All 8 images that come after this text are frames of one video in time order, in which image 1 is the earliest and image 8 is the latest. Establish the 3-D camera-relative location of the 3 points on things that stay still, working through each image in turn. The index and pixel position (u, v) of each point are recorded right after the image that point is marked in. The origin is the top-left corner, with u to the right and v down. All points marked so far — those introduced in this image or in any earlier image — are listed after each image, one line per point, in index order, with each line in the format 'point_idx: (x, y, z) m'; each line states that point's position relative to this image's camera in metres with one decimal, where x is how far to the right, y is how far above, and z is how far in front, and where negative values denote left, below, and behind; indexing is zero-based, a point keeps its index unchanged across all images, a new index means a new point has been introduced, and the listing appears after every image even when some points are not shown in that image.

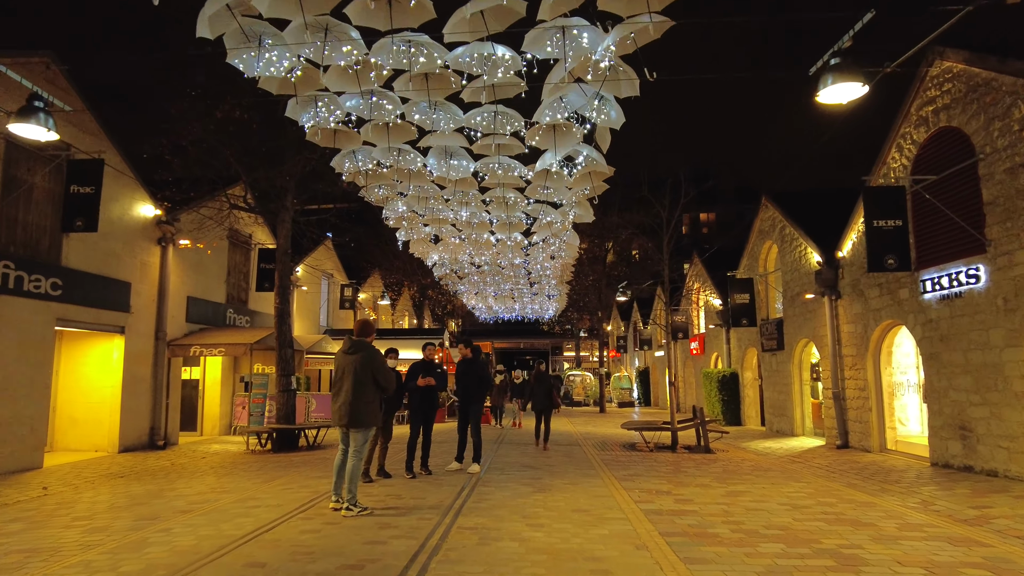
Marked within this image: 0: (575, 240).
0: (+1.8, +1.3, +18.2) m
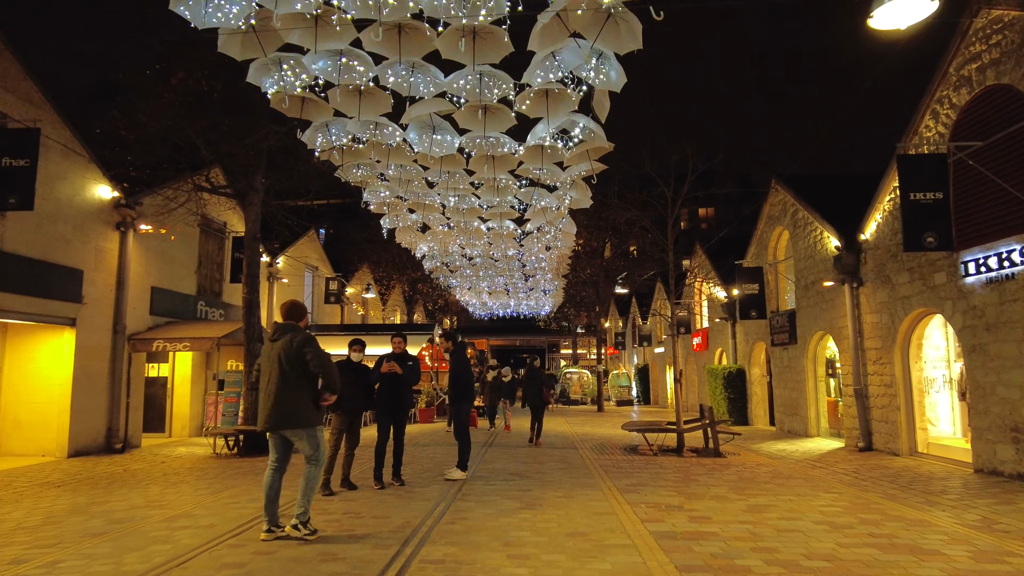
0: (+1.6, +1.6, +17.0) m
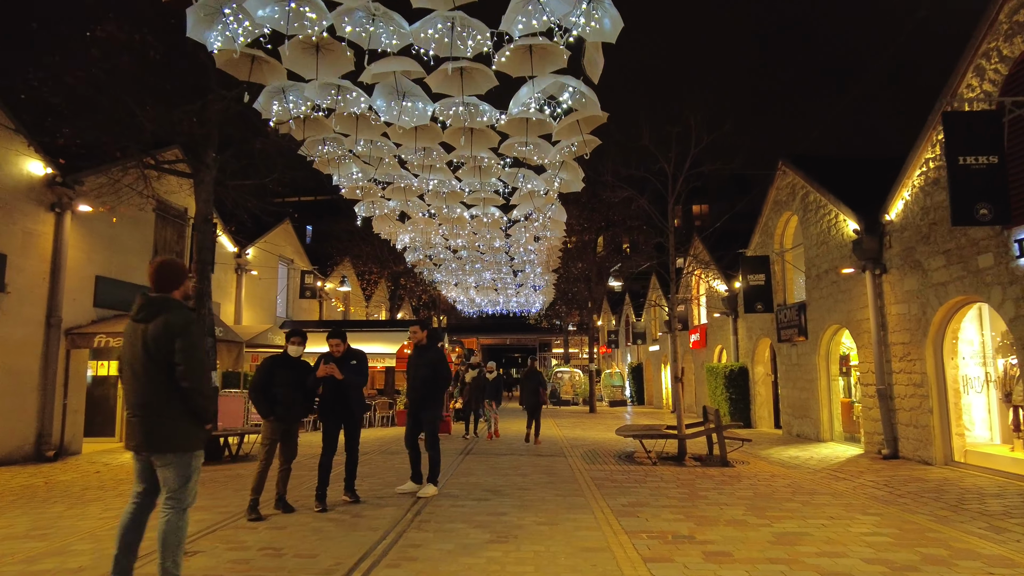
0: (+1.2, +1.8, +15.7) m
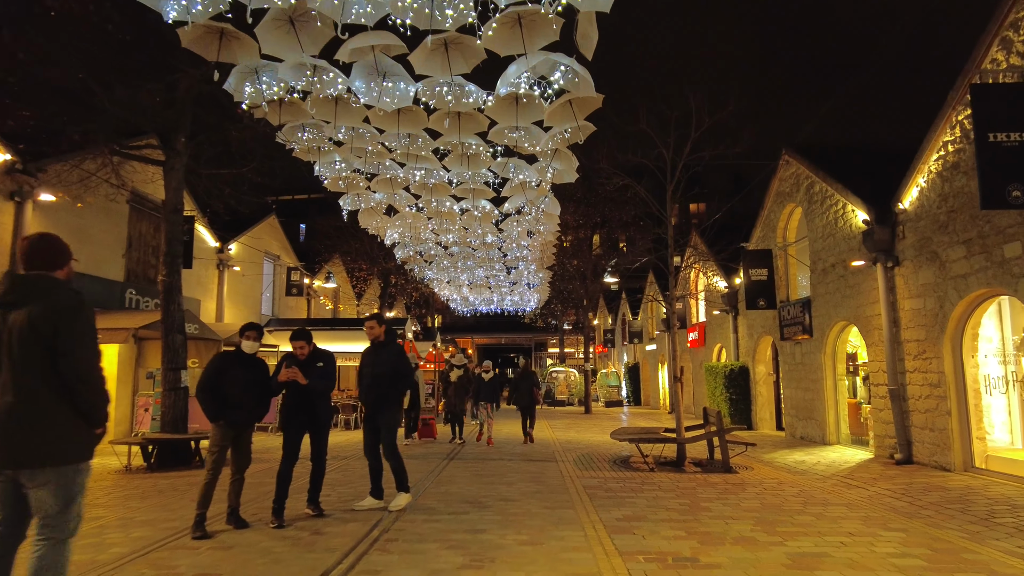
0: (+1.0, +1.9, +15.1) m
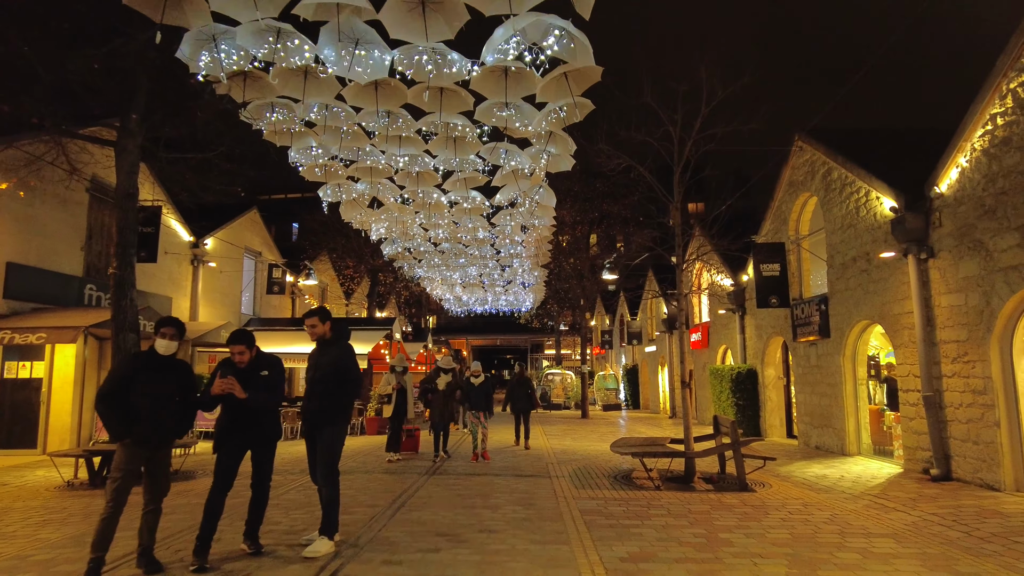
0: (+0.8, +1.9, +14.0) m
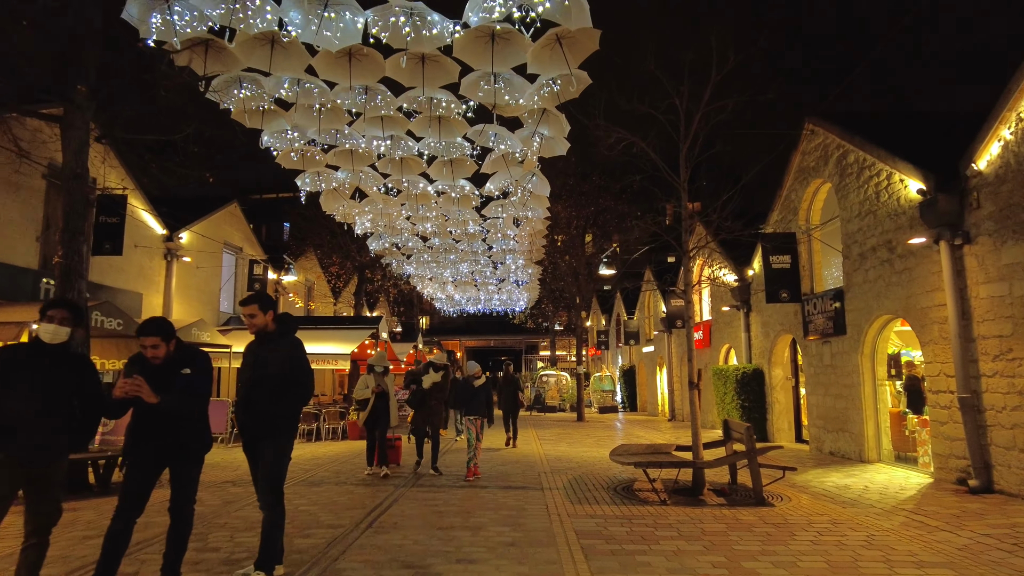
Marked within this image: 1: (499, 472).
0: (+0.6, +2.1, +13.1) m
1: (-0.2, -2.6, +9.1) m
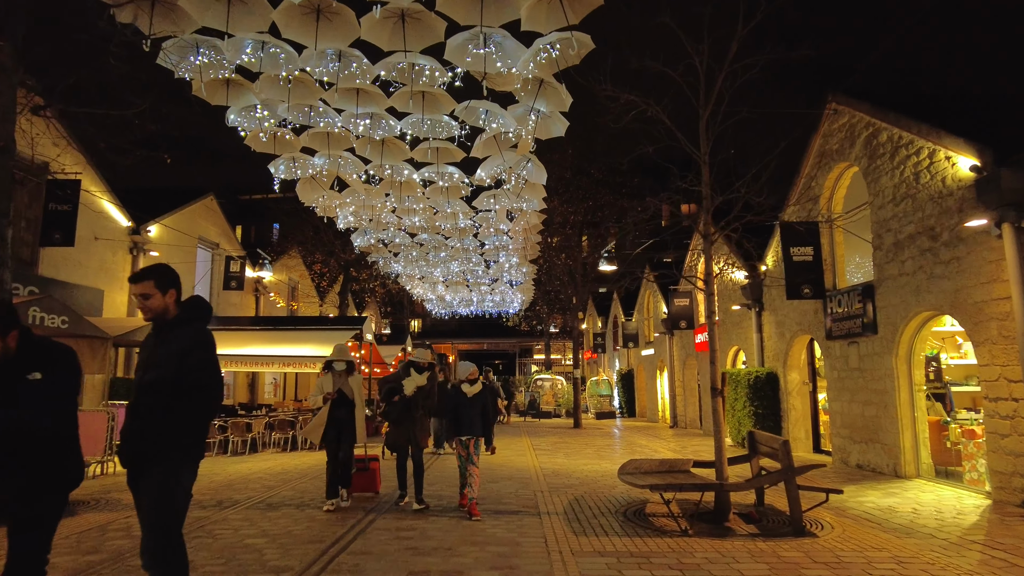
0: (+0.5, +2.1, +12.0) m
1: (-0.3, -2.5, +8.0) m
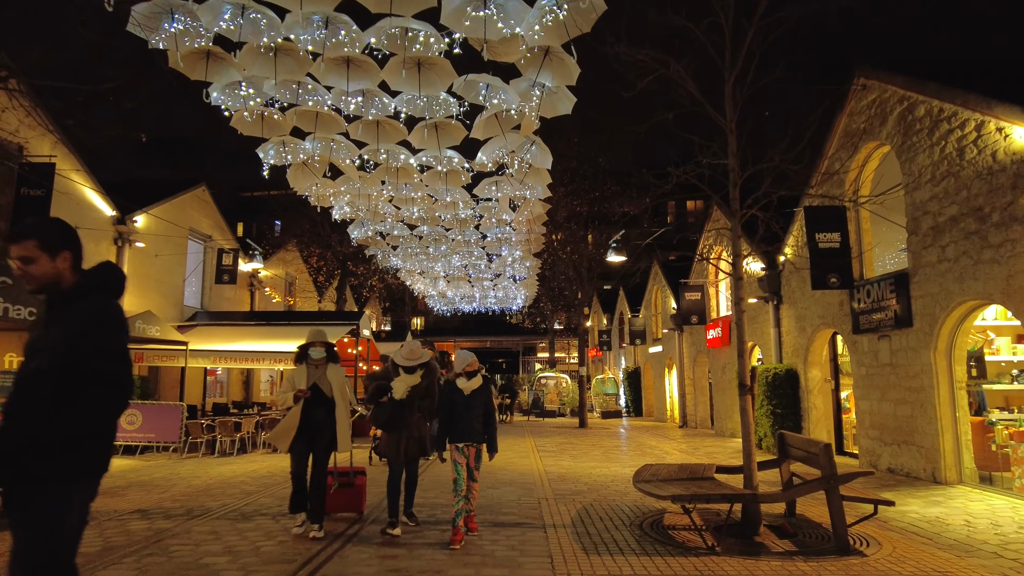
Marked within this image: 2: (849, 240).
0: (+0.5, +2.3, +11.2) m
1: (-0.3, -2.3, +7.2) m
2: (+5.0, +0.7, +9.8) m
